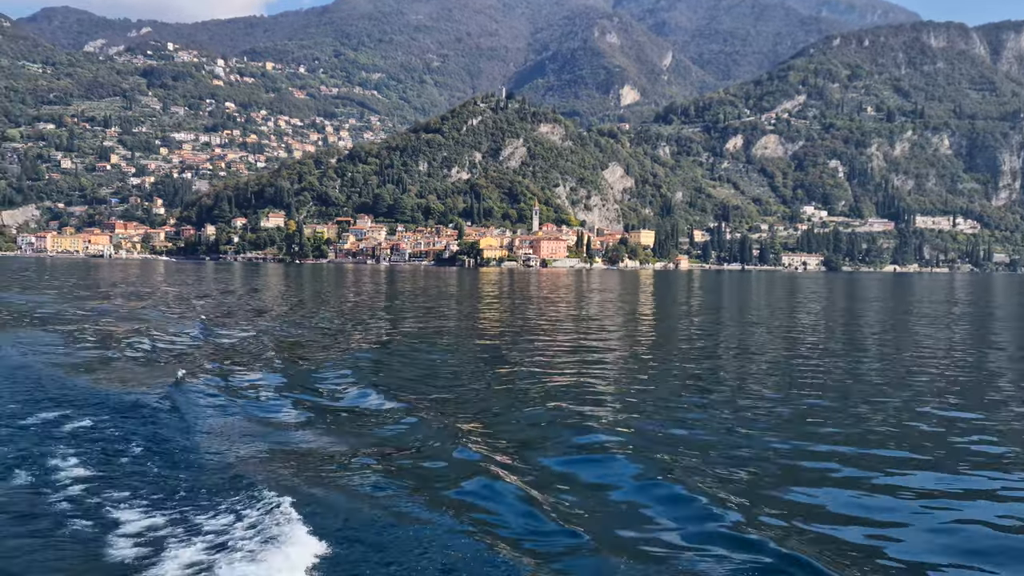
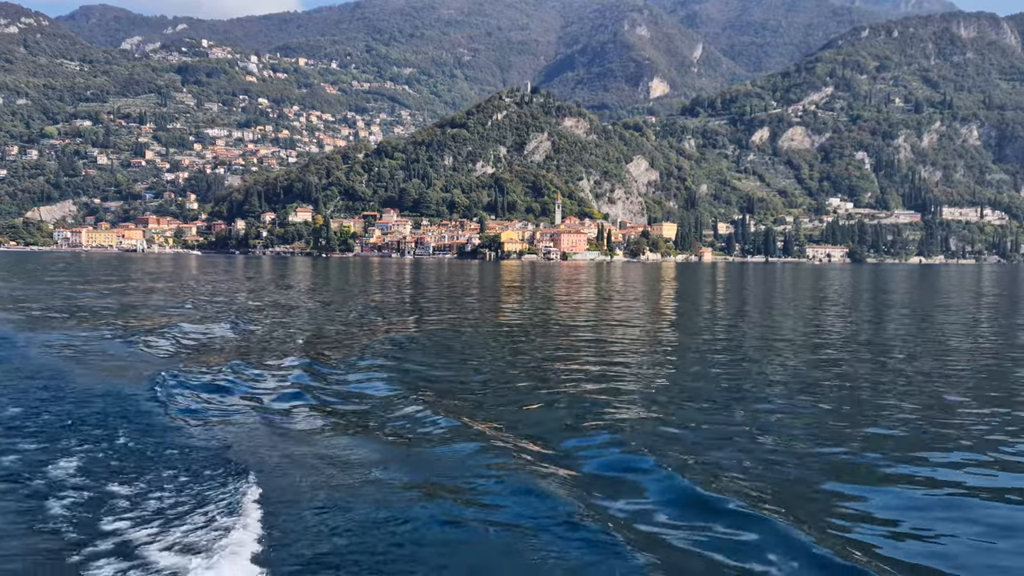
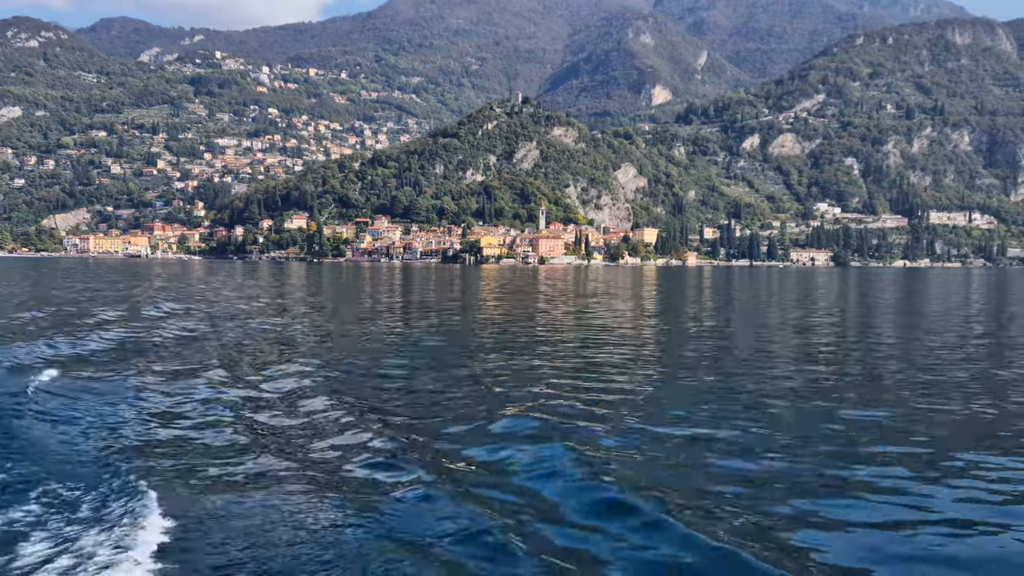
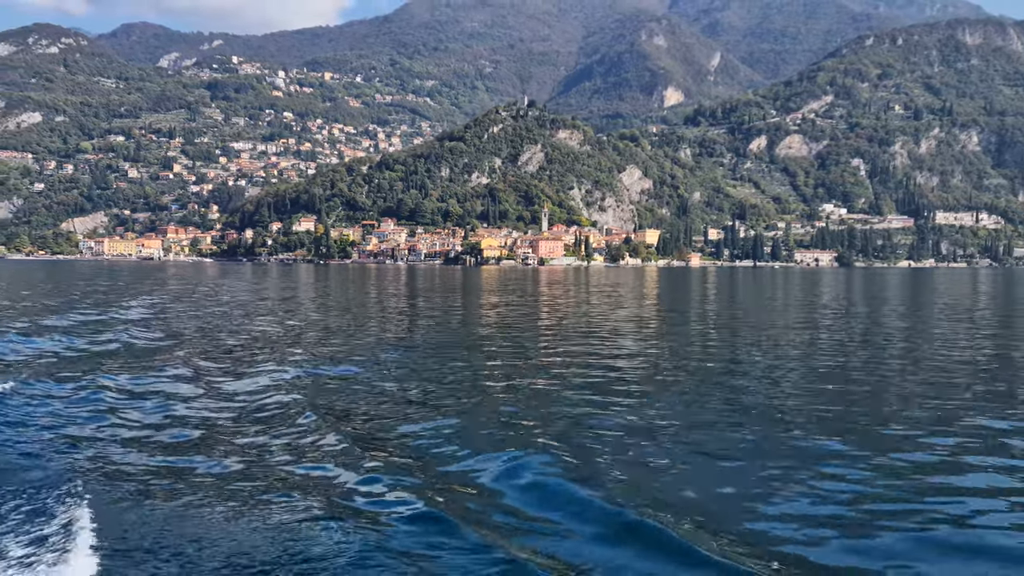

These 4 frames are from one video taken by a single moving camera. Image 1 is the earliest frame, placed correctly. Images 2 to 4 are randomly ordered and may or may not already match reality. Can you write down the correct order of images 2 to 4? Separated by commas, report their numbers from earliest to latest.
2, 3, 4
